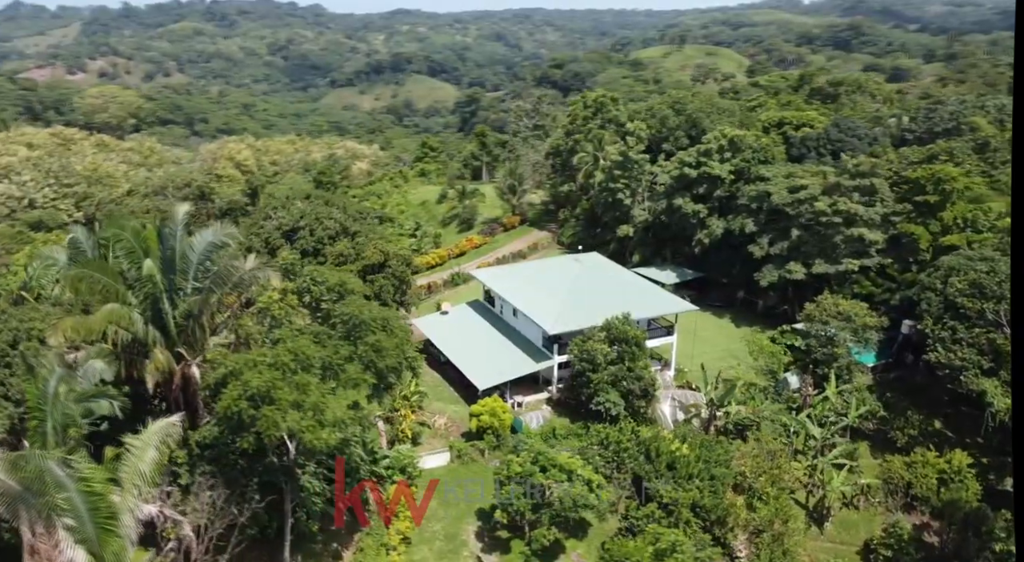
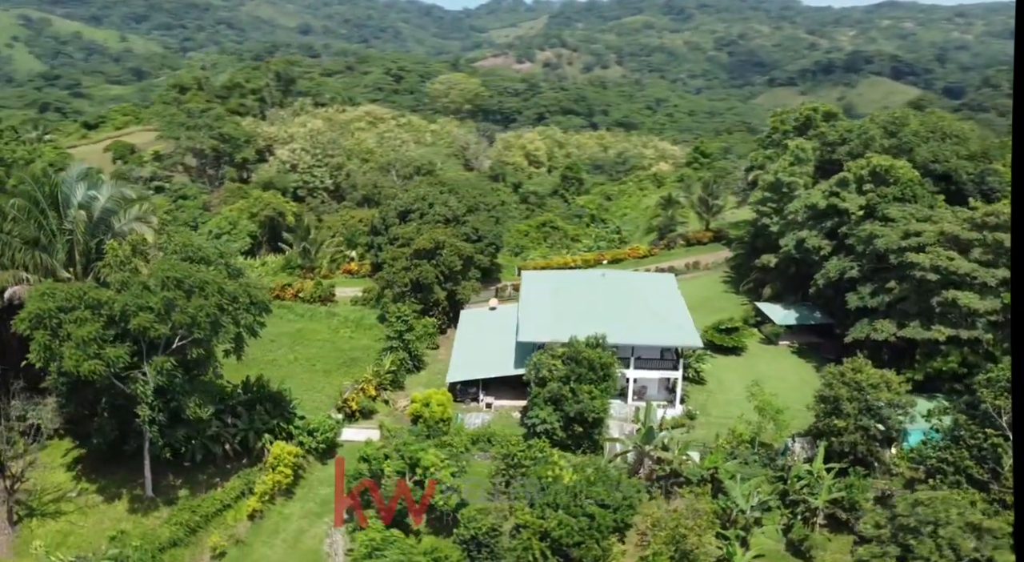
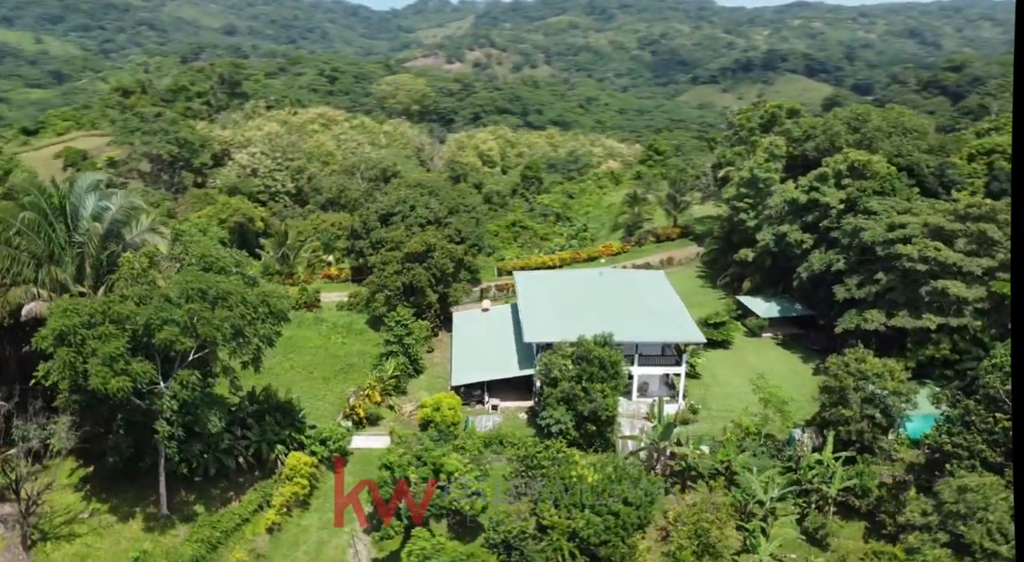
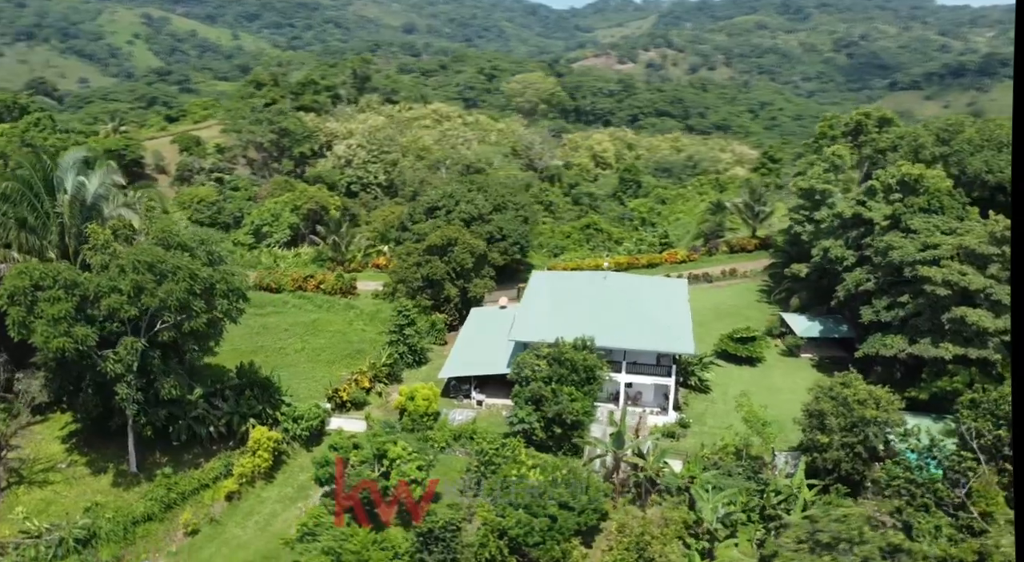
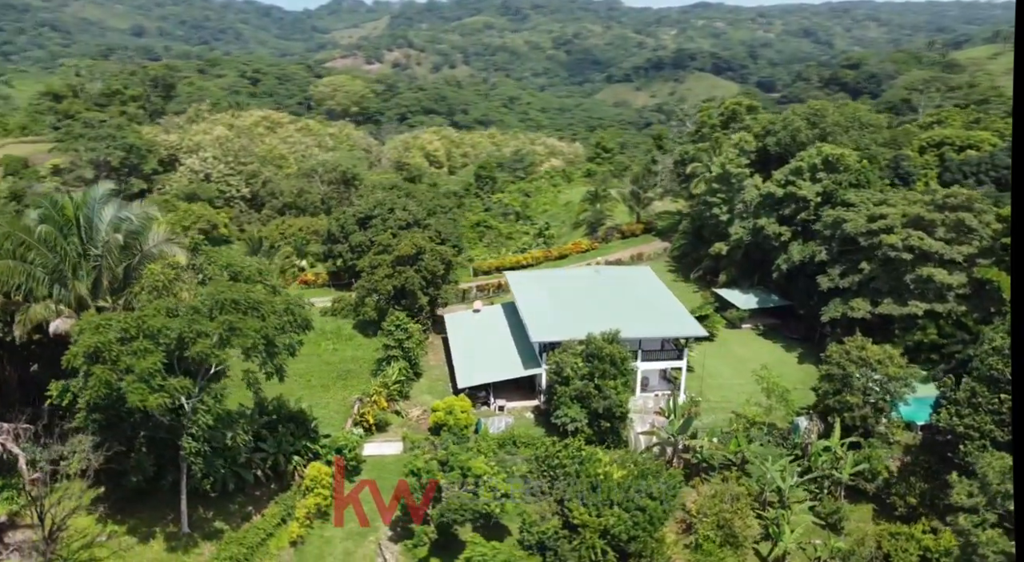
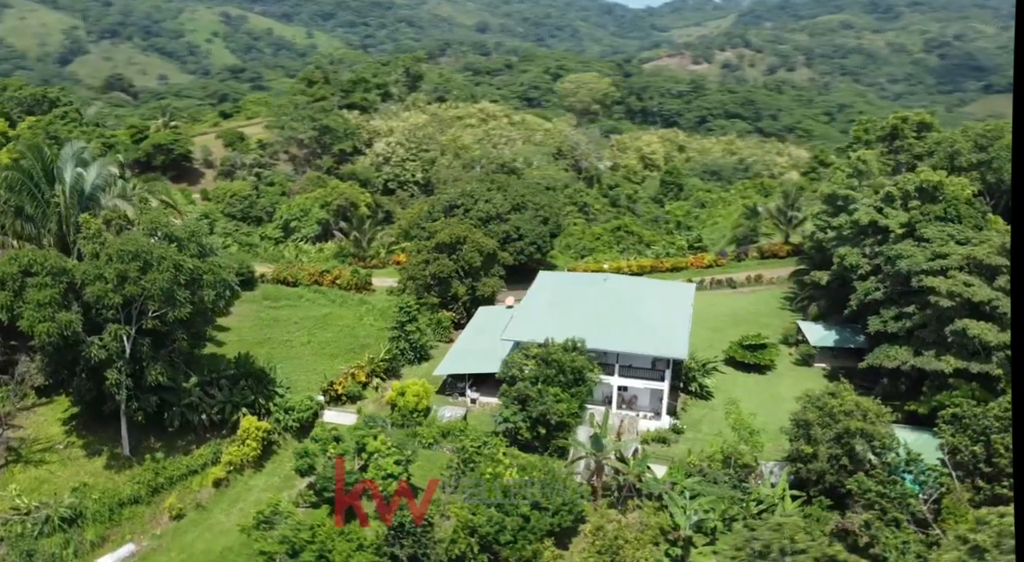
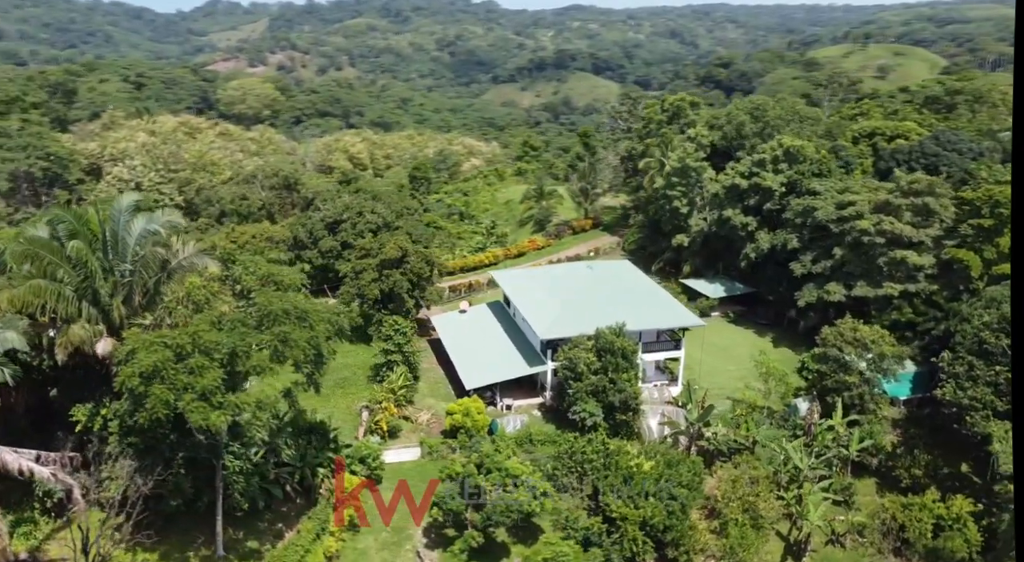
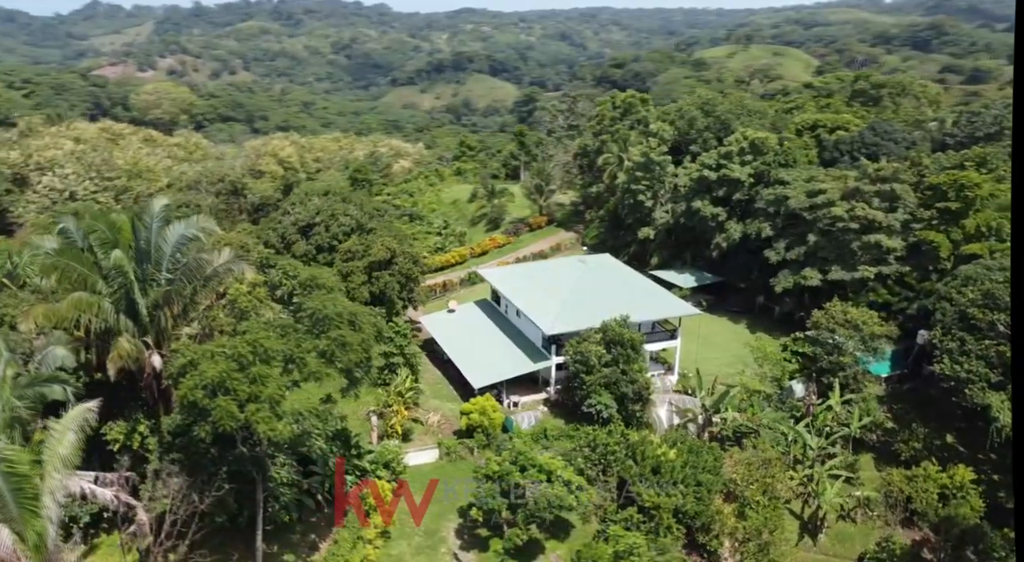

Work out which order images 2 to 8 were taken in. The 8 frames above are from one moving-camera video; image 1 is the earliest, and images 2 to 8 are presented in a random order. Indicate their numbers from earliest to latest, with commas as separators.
8, 7, 5, 3, 2, 4, 6
